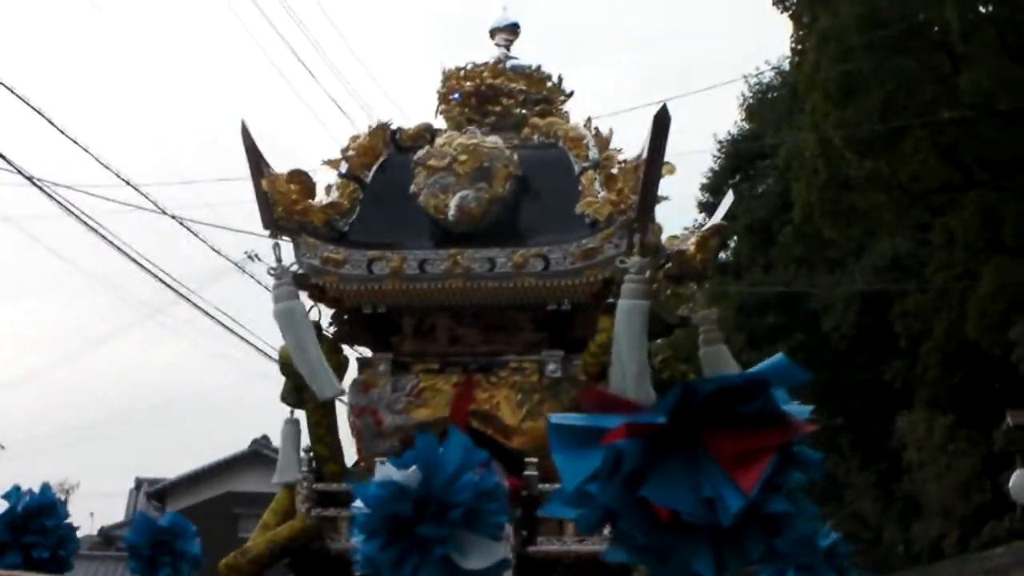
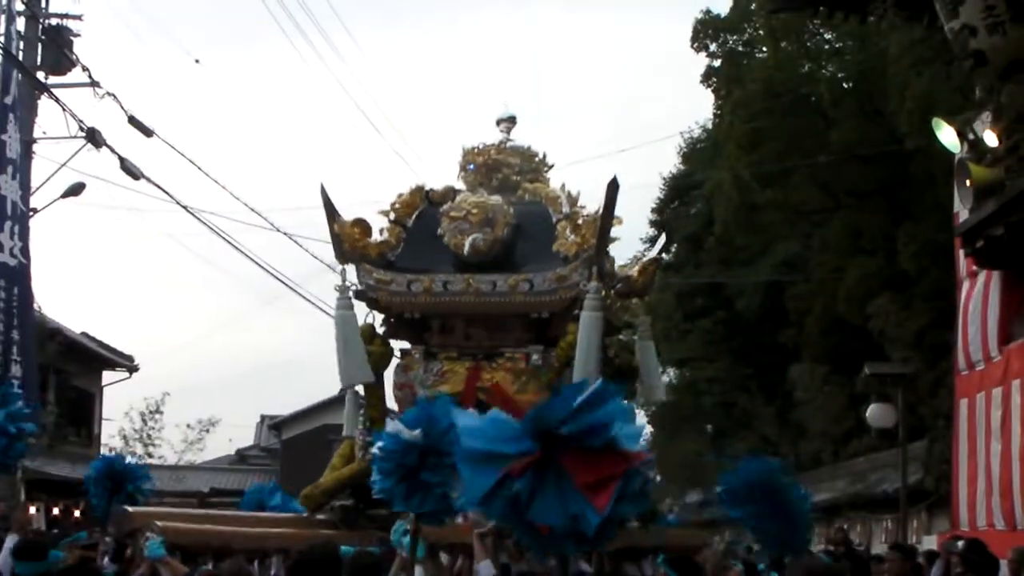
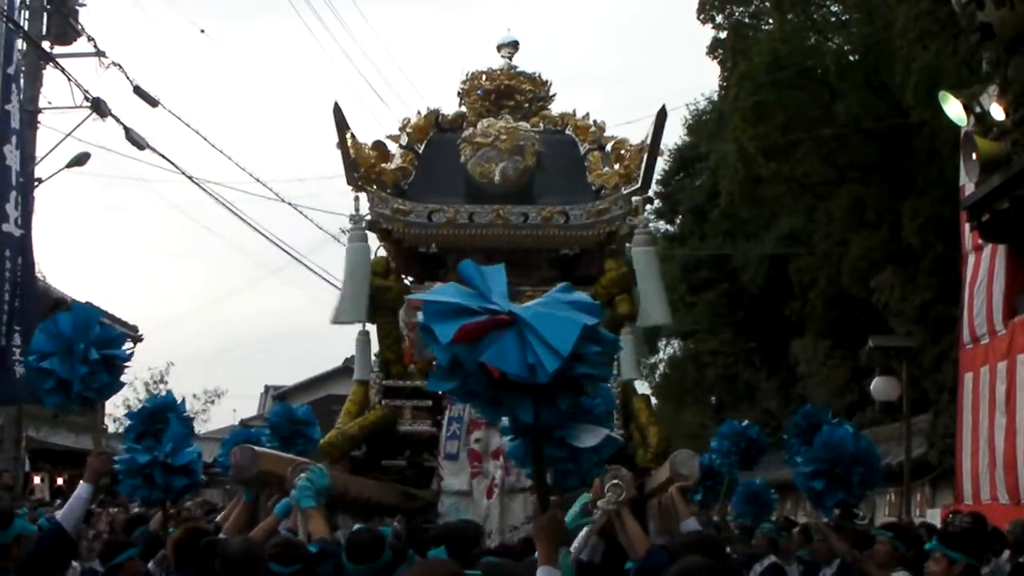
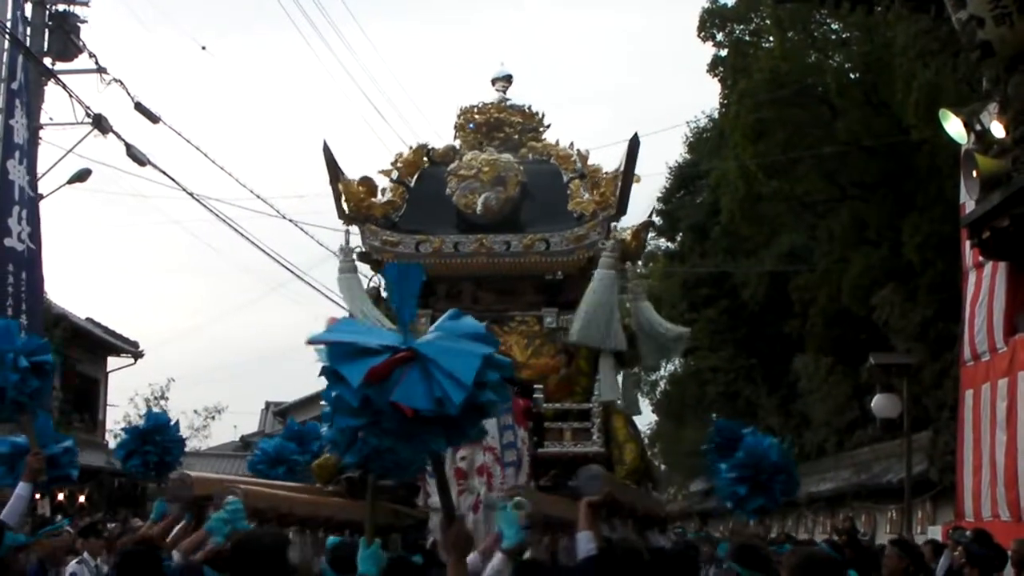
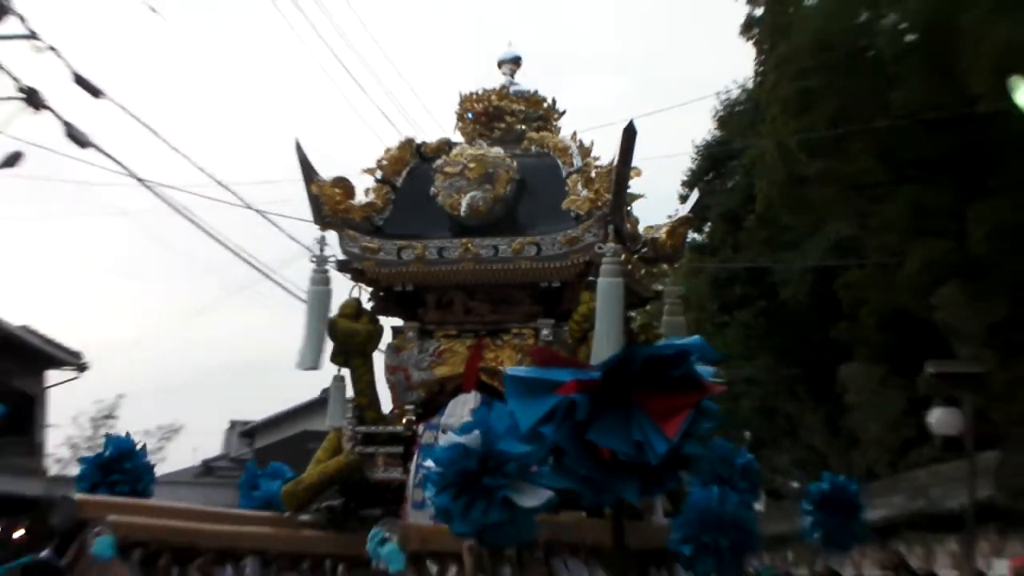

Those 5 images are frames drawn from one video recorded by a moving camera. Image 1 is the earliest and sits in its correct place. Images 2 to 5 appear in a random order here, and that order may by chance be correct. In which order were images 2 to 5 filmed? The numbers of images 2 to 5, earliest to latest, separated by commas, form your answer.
5, 2, 4, 3
